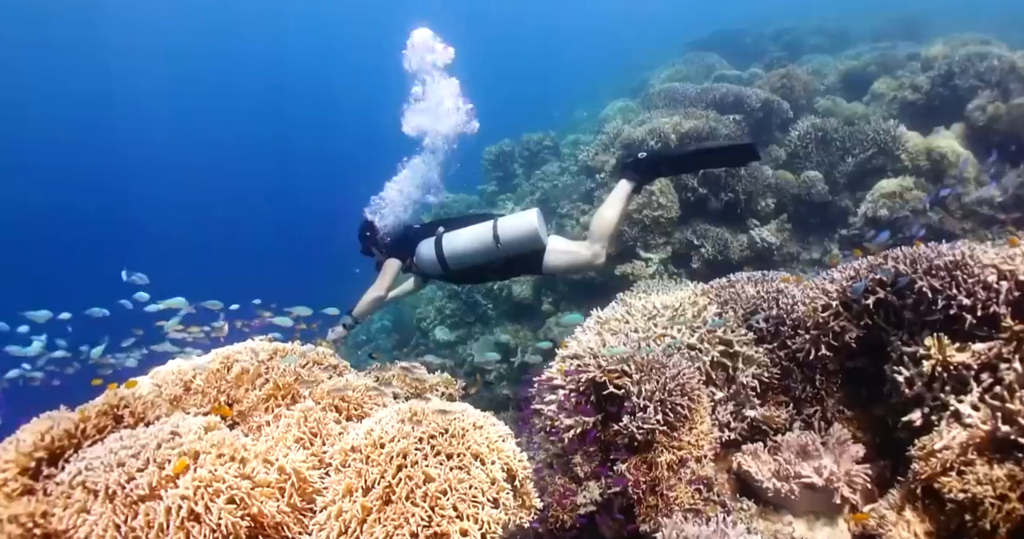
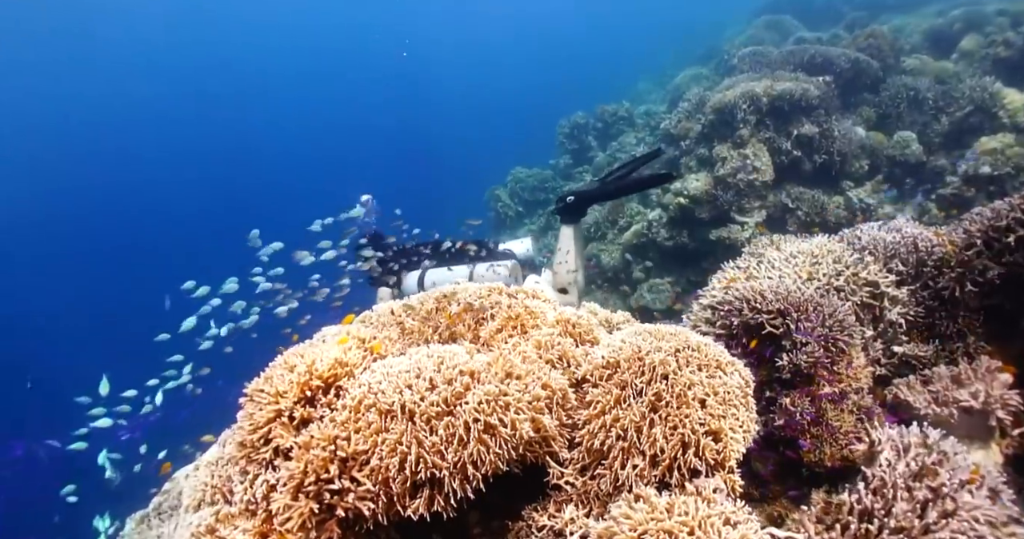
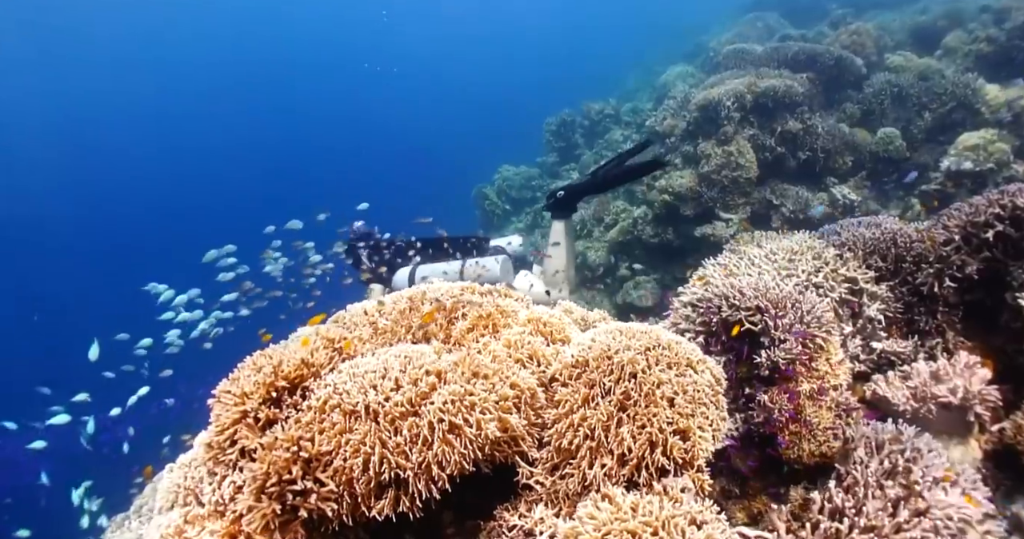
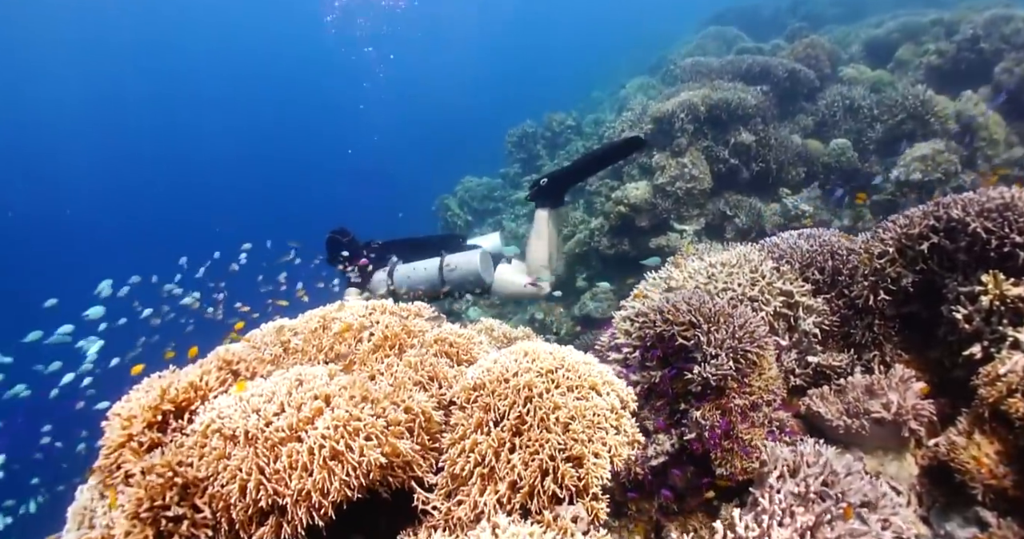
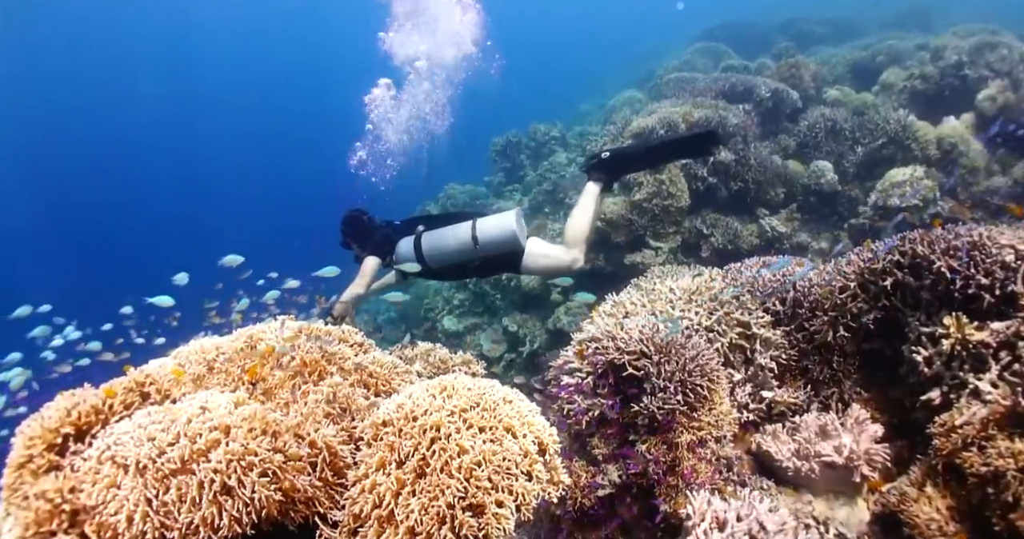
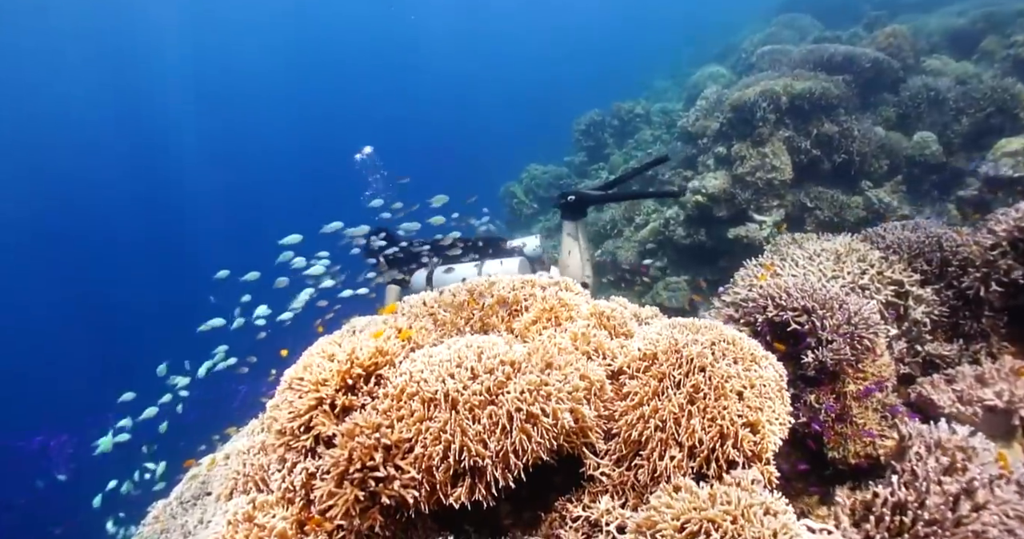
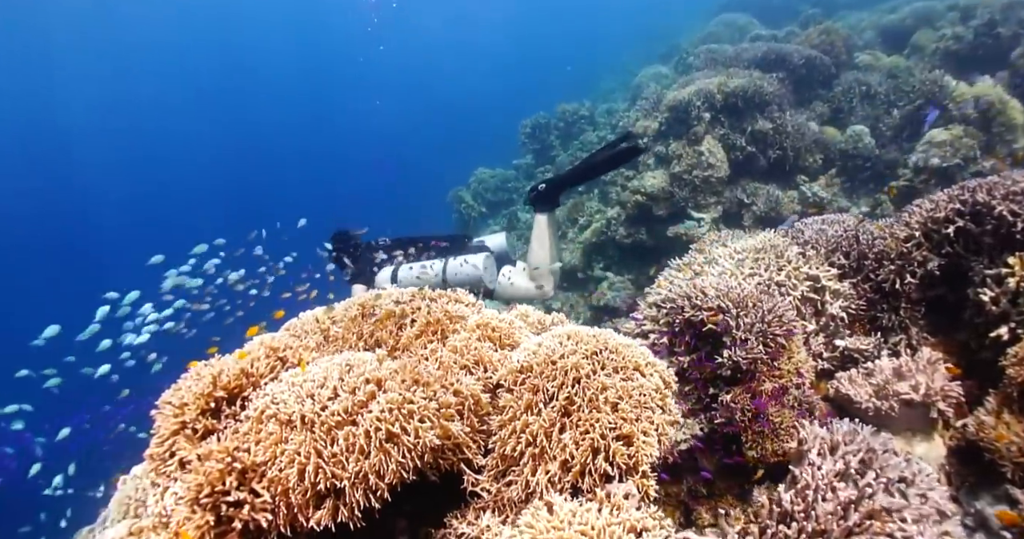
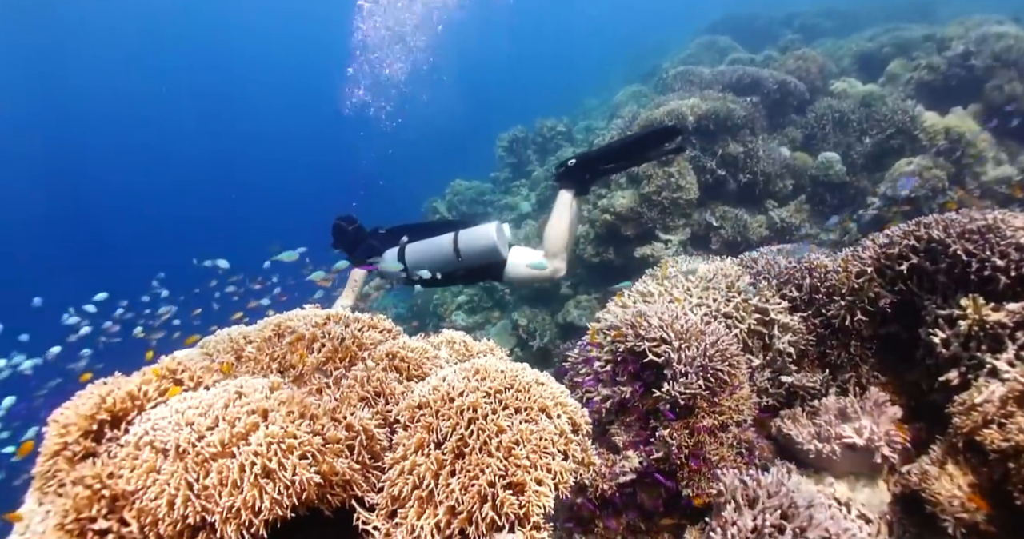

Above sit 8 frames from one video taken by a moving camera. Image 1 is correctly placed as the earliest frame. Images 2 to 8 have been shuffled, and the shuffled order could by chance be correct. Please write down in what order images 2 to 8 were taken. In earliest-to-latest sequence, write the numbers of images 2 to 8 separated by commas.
5, 8, 4, 7, 3, 2, 6
